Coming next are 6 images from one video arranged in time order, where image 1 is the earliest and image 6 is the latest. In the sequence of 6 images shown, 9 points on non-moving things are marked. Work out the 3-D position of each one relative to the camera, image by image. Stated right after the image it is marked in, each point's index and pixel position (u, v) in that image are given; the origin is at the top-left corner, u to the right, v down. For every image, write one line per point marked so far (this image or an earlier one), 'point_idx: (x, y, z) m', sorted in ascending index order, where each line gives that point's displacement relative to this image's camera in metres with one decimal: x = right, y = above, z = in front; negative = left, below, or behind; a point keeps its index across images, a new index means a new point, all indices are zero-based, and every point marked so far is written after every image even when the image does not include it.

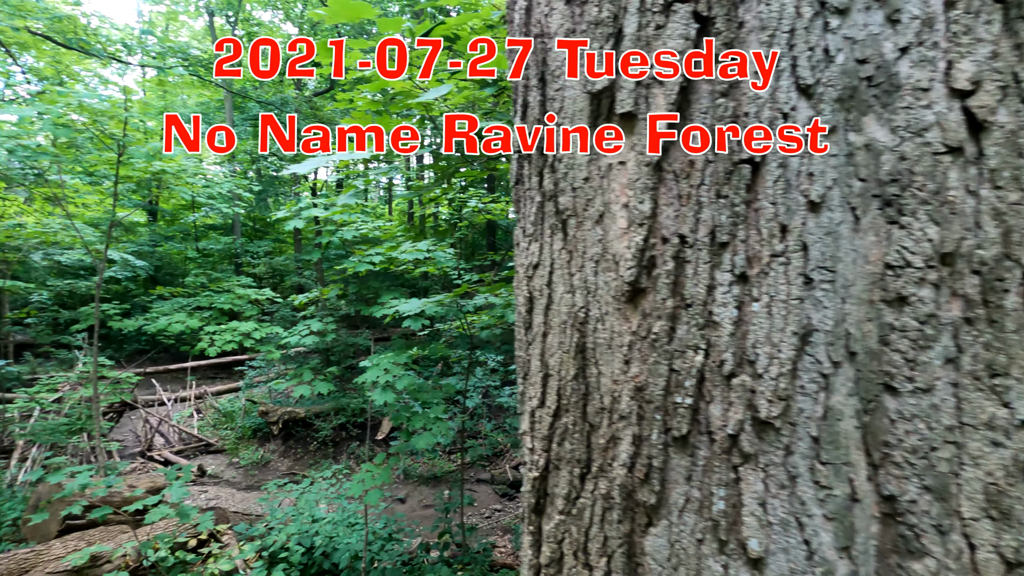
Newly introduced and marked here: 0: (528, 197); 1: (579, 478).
0: (+0.1, +0.5, +2.6) m
1: (+0.3, -0.9, +2.3) m
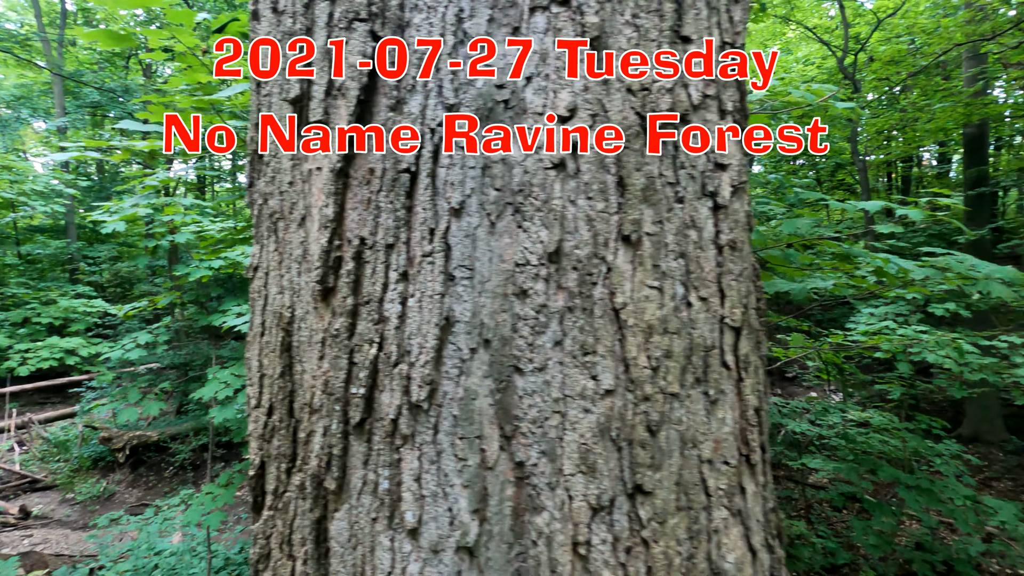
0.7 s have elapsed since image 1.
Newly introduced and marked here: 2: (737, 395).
0: (-1.5, +0.5, +2.6) m
1: (-1.1, -0.9, +2.3) m
2: (+1.0, -0.5, +2.0) m
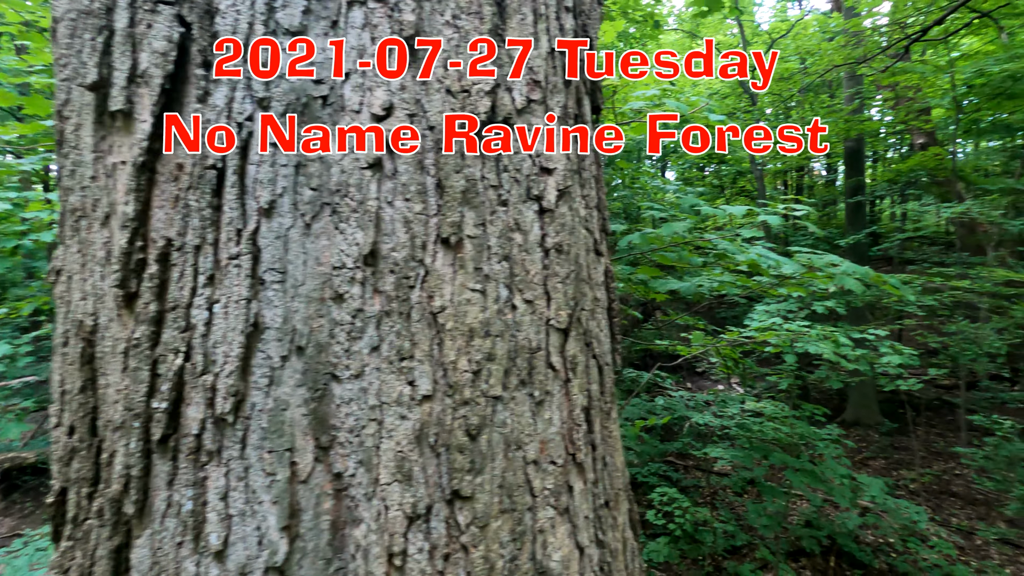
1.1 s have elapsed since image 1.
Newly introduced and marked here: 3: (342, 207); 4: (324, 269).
0: (-2.3, +0.5, +2.4) m
1: (-1.9, -1.0, +2.1) m
2: (+0.2, -0.5, +2.1) m
3: (-0.7, +0.3, +2.0) m
4: (-0.8, +0.1, +2.0) m
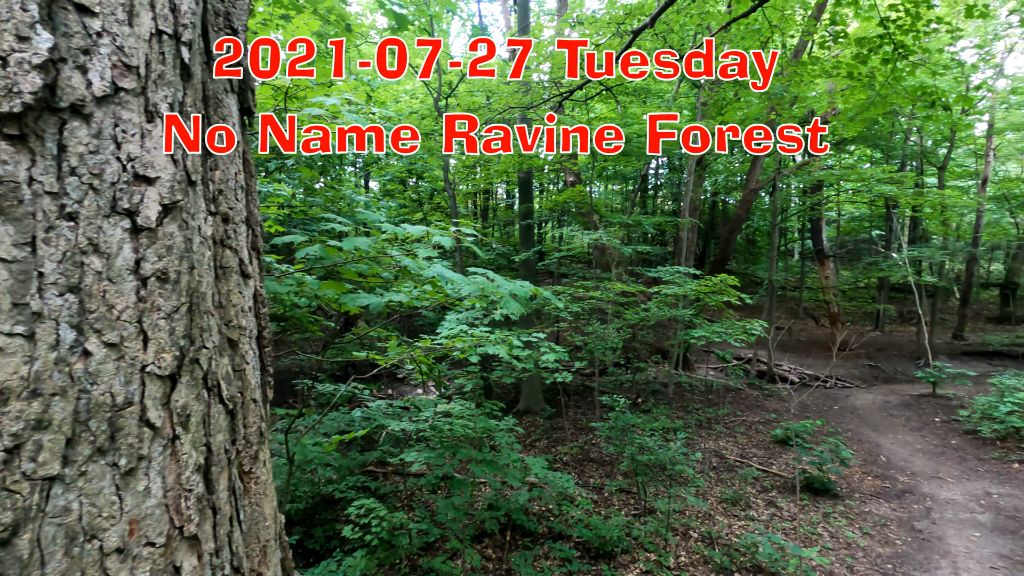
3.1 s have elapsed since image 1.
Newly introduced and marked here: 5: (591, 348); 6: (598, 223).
0: (-3.6, +0.3, +0.7) m
1: (-3.2, -1.1, +0.7) m
2: (-1.3, -0.6, +1.7) m
3: (-2.1, +0.2, +1.2) m
4: (-2.1, -0.1, +1.1) m
5: (+0.8, -0.7, +5.1) m
6: (+1.0, +0.9, +6.0) m
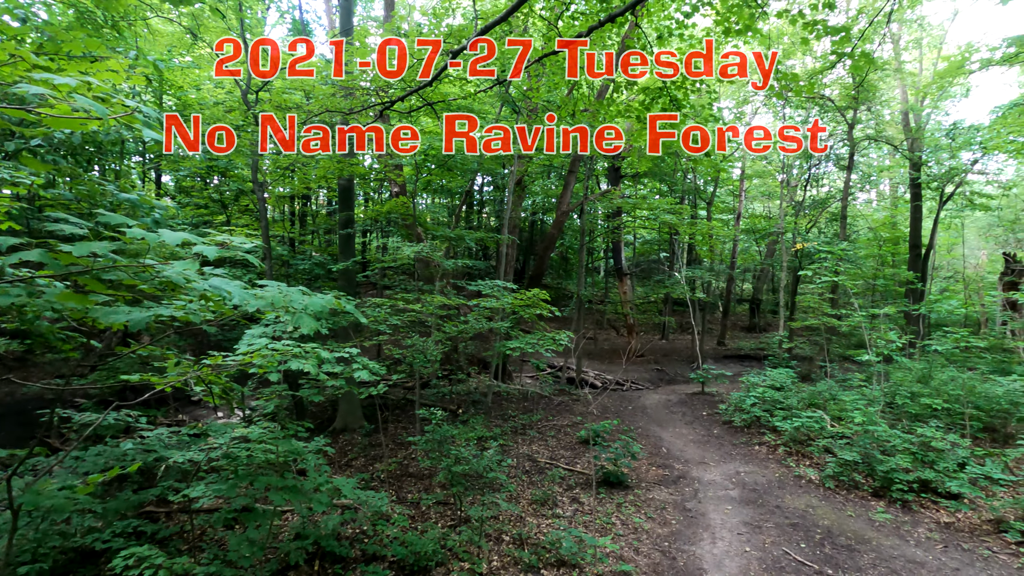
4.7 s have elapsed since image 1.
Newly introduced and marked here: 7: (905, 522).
0: (-4.3, +0.3, -0.3) m
1: (-3.8, -1.1, -0.3) m
2: (-2.3, -0.7, +1.3) m
3: (-2.9, +0.2, +0.5) m
4: (-2.9, -0.1, +0.4) m
5: (-1.1, -0.8, +5.0) m
6: (-1.1, +0.7, +6.0) m
7: (+3.8, -2.3, +4.4) m
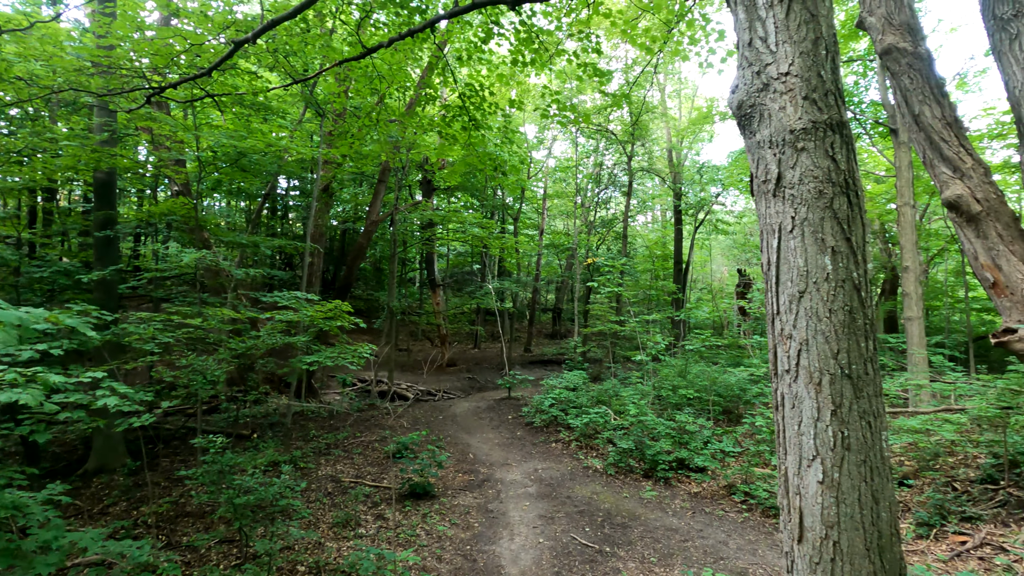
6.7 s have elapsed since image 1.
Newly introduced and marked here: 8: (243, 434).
0: (-4.7, +0.3, -1.6) m
1: (-4.2, -1.2, -1.4) m
2: (-3.2, -0.7, +0.5) m
3: (-3.5, +0.1, -0.4) m
4: (-3.6, -0.1, -0.5) m
5: (-3.1, -0.9, +4.4) m
6: (-3.4, +0.6, +5.4) m
7: (+1.8, -2.4, +5.2) m
8: (-3.4, -1.9, +6.0) m
